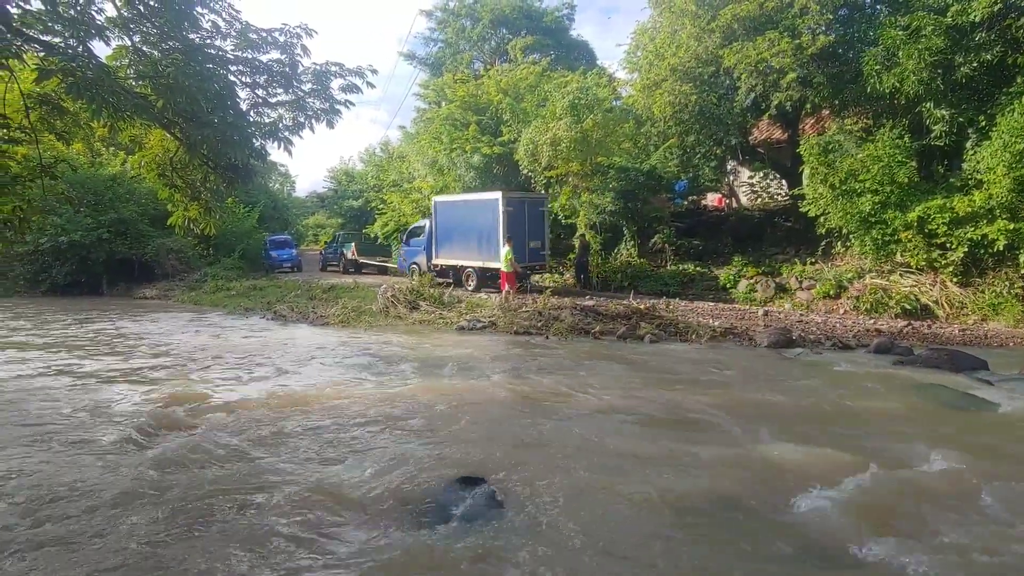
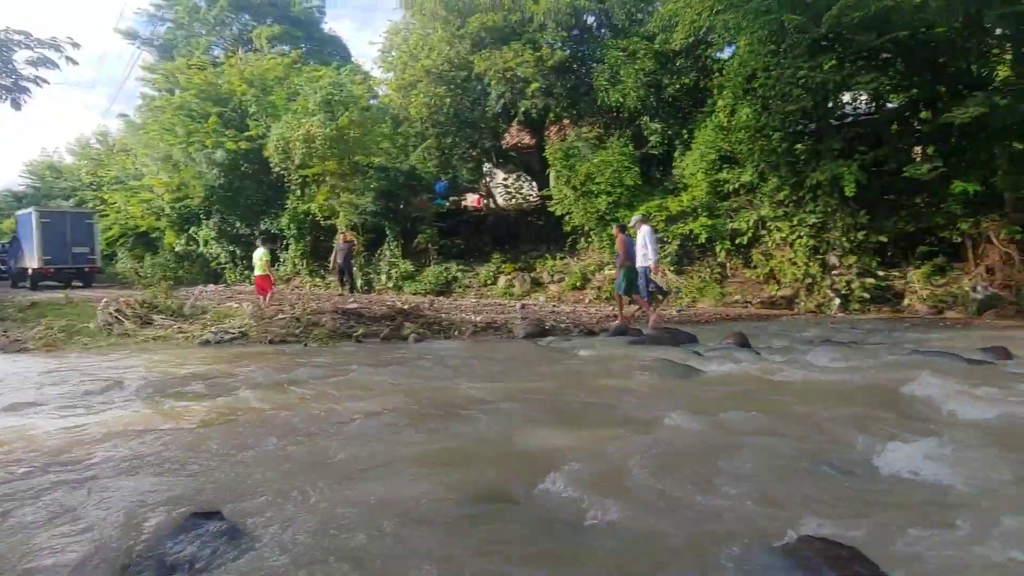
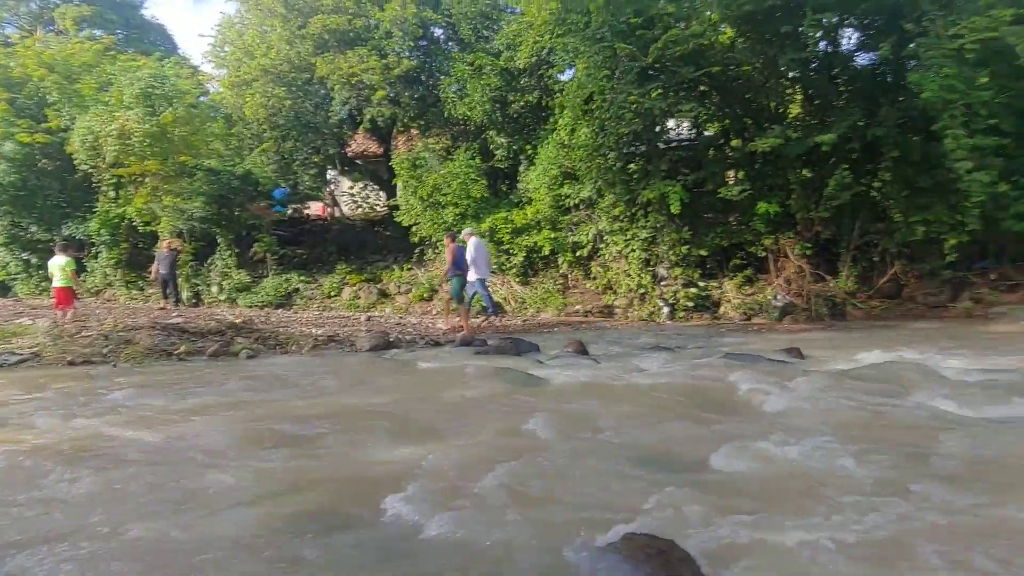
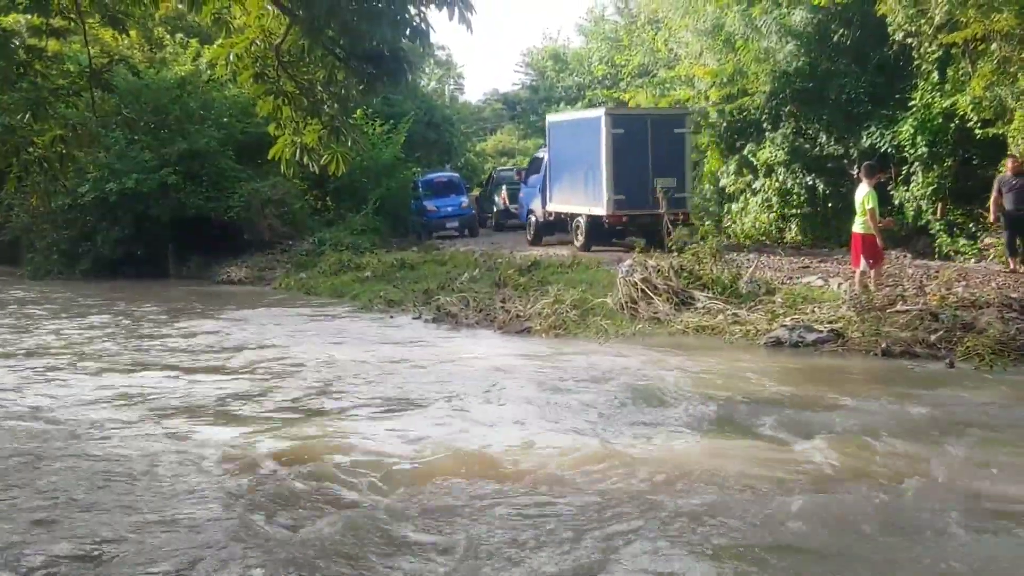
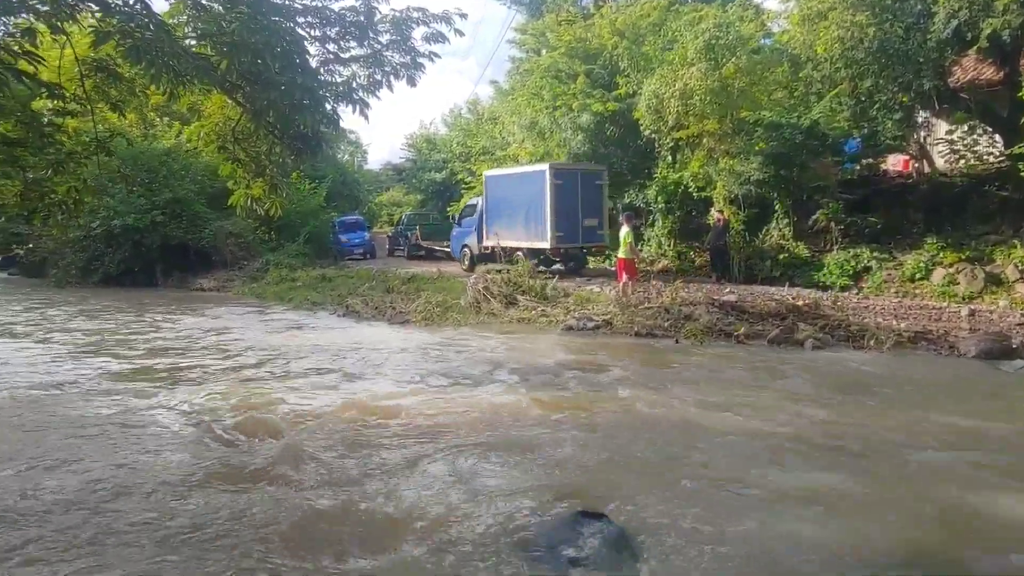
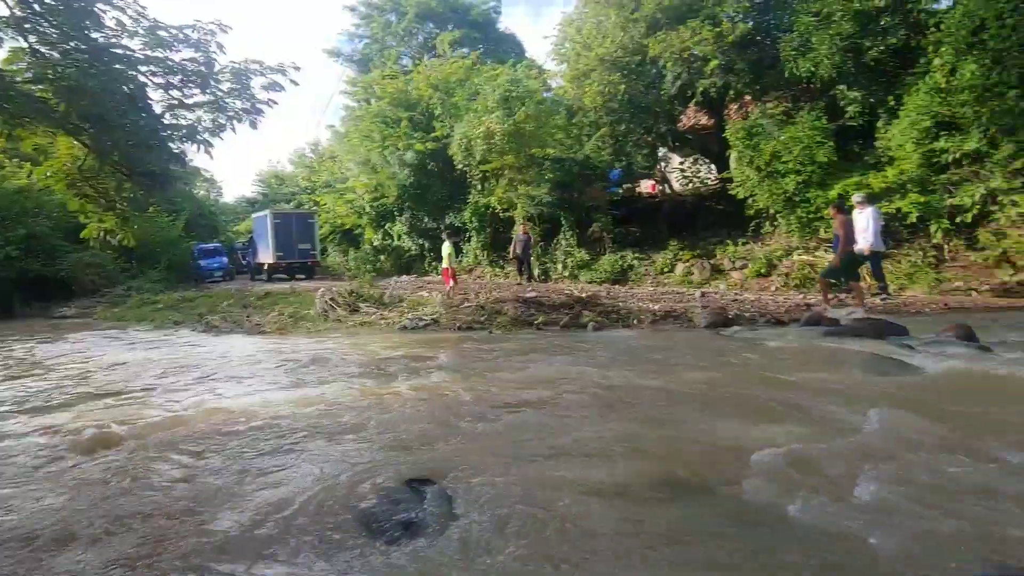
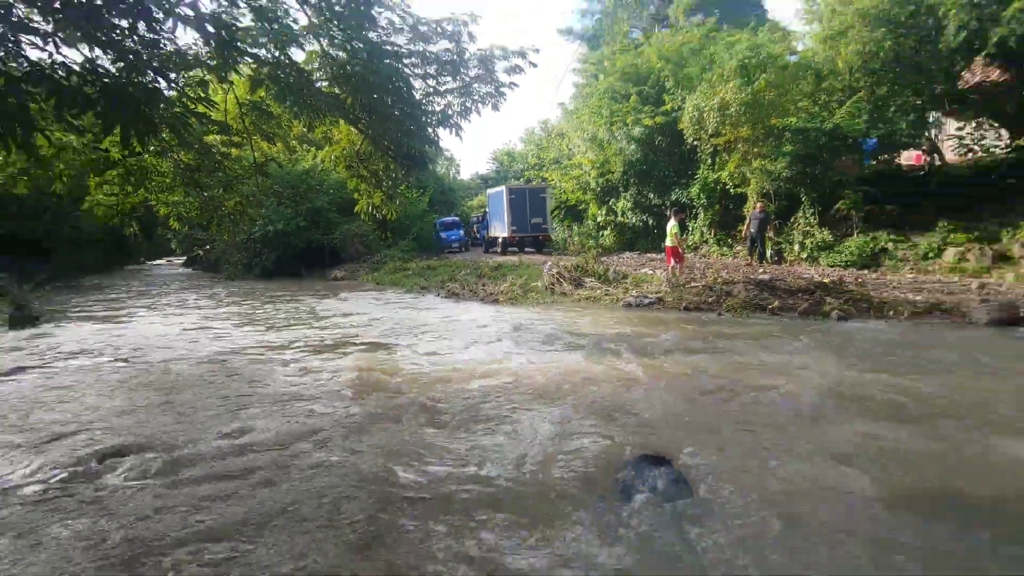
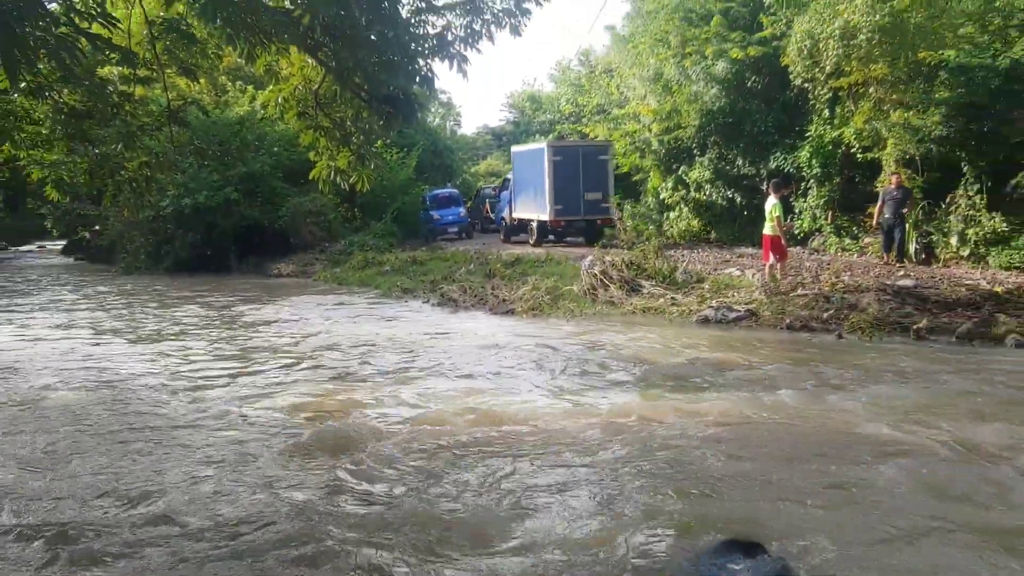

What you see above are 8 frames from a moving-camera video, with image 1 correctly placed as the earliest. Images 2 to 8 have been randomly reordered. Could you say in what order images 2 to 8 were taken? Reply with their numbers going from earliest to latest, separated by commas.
5, 4, 8, 7, 6, 2, 3
